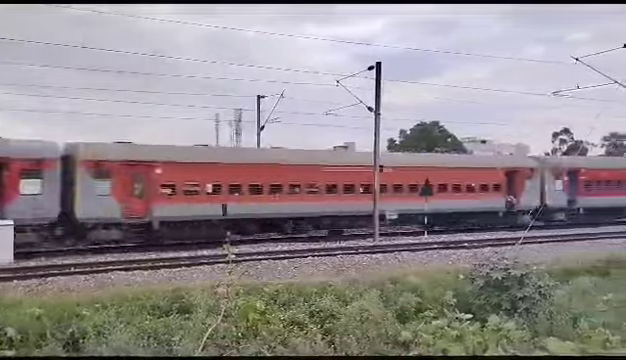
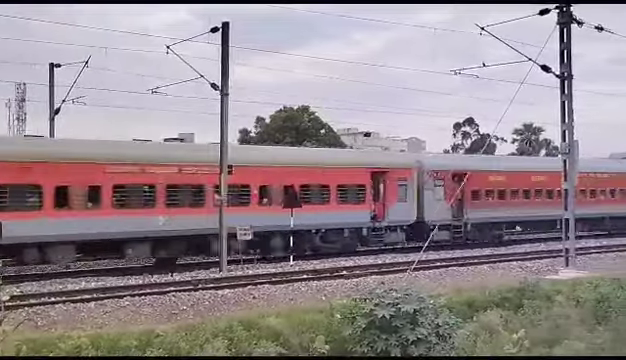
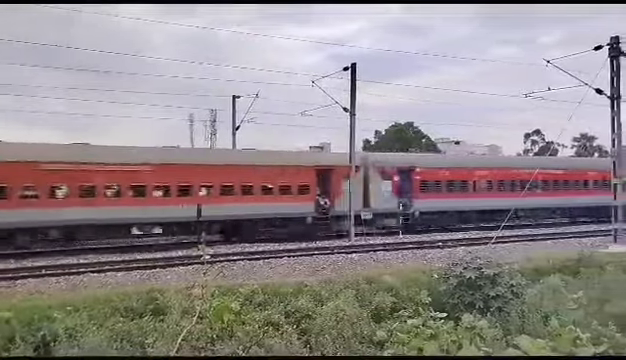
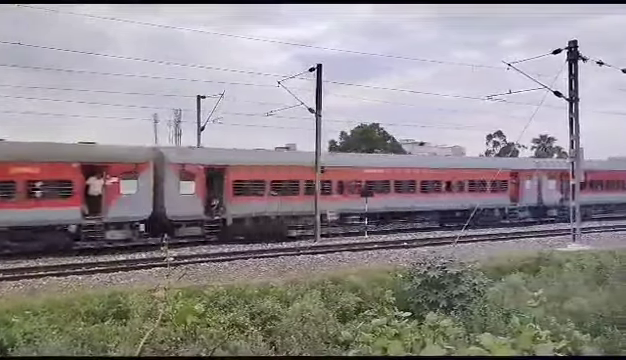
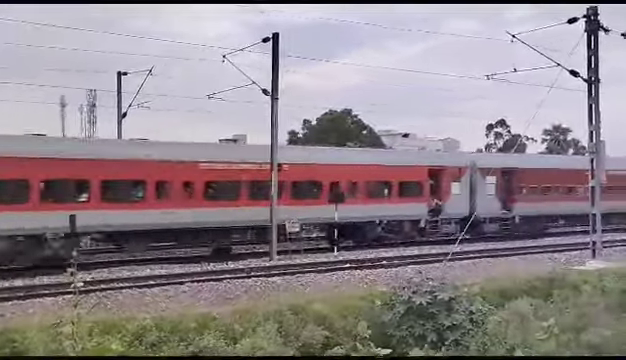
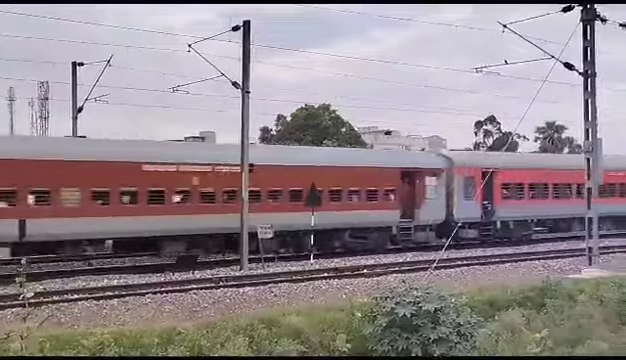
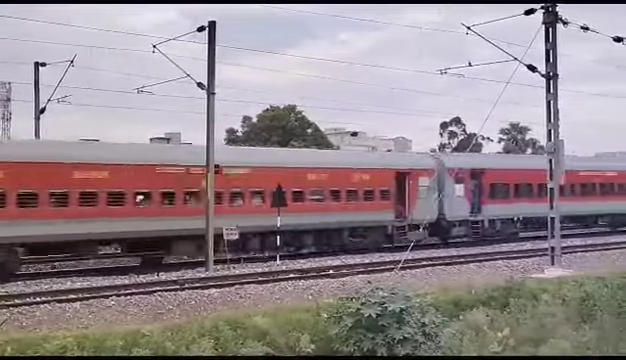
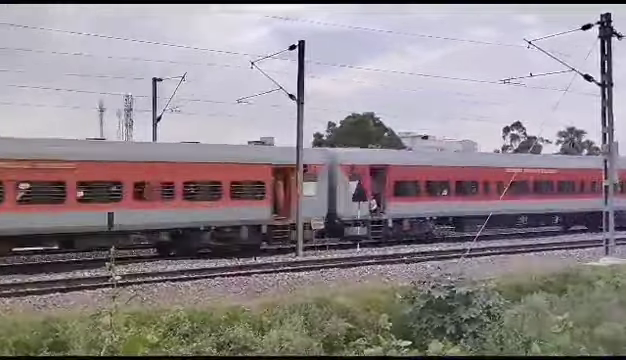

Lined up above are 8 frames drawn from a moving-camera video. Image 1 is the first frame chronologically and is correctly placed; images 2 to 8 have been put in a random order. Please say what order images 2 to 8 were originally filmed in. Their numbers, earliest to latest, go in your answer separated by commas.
3, 4, 8, 5, 6, 2, 7
